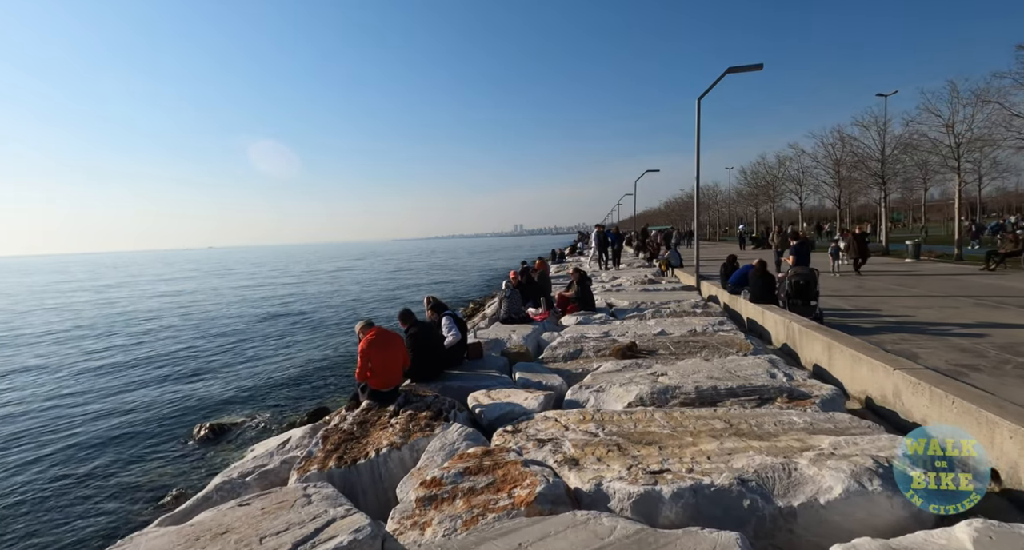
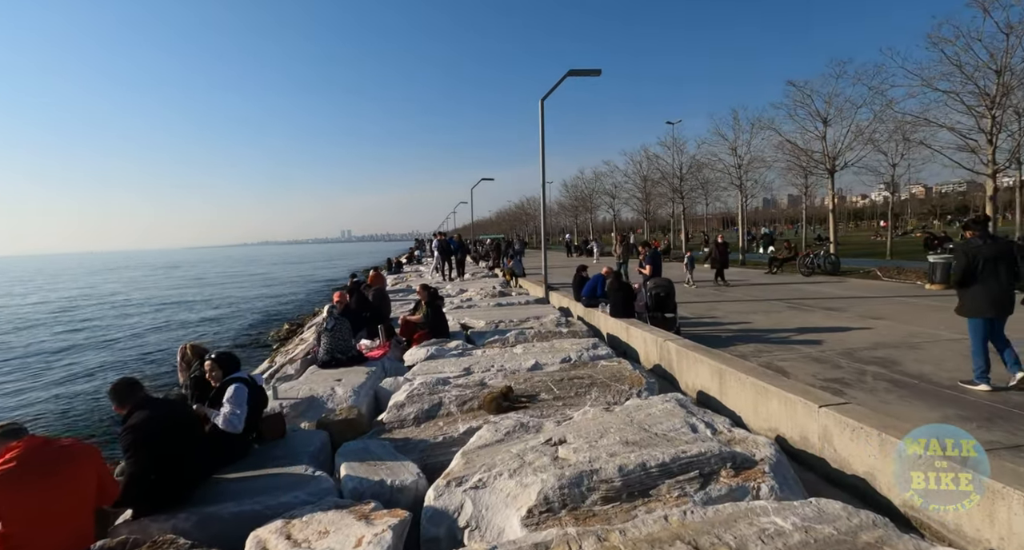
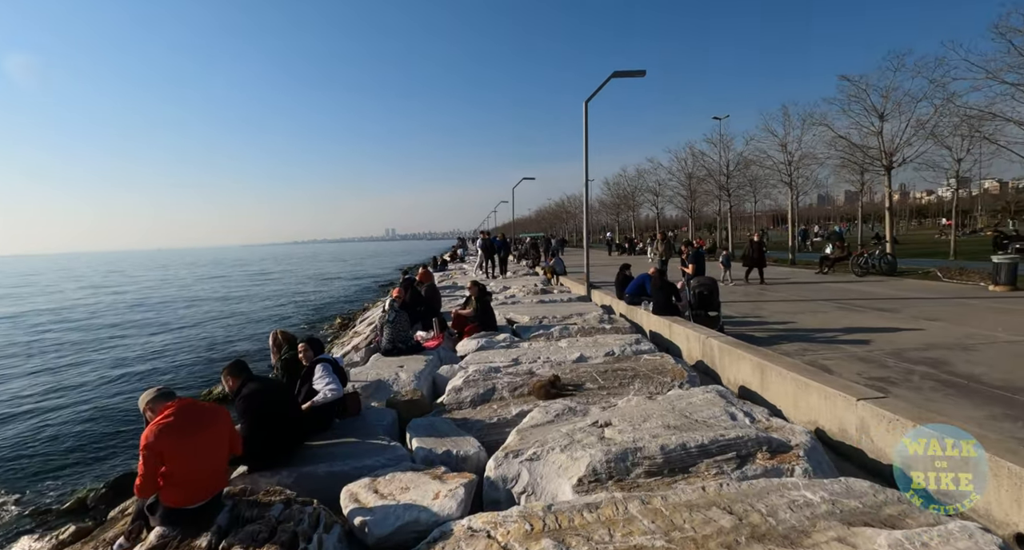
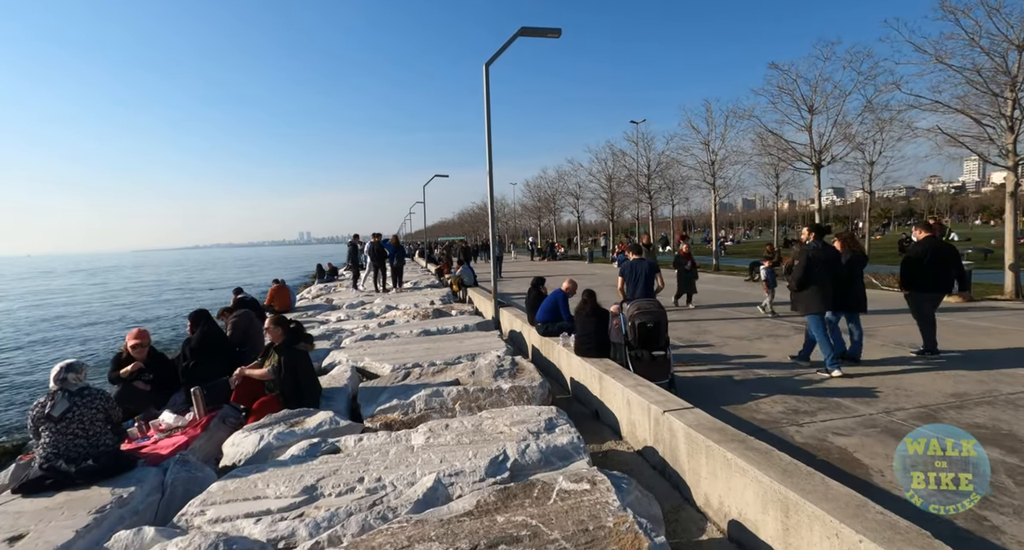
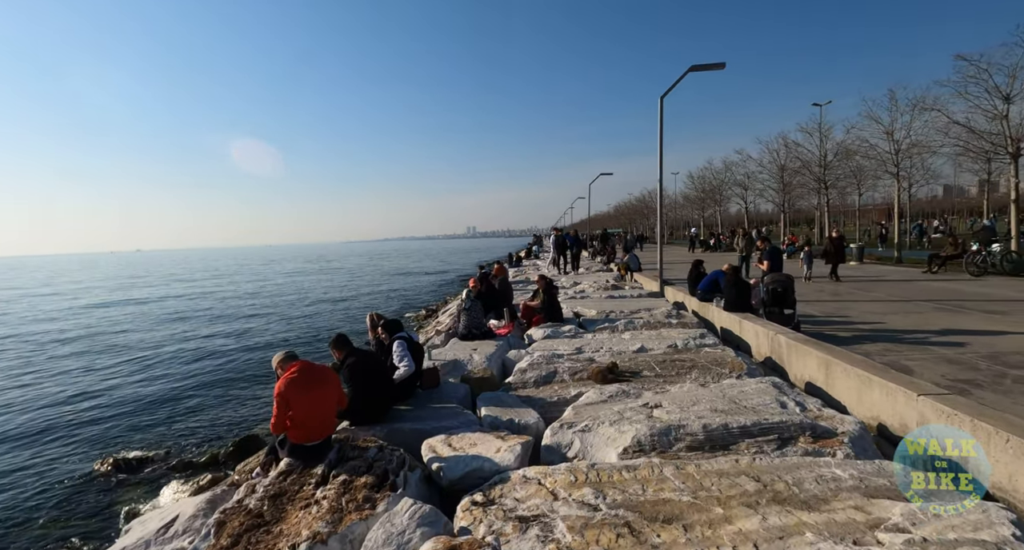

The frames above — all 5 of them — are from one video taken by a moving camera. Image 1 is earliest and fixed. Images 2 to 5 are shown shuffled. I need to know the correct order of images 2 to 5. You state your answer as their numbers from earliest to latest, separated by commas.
5, 3, 2, 4
